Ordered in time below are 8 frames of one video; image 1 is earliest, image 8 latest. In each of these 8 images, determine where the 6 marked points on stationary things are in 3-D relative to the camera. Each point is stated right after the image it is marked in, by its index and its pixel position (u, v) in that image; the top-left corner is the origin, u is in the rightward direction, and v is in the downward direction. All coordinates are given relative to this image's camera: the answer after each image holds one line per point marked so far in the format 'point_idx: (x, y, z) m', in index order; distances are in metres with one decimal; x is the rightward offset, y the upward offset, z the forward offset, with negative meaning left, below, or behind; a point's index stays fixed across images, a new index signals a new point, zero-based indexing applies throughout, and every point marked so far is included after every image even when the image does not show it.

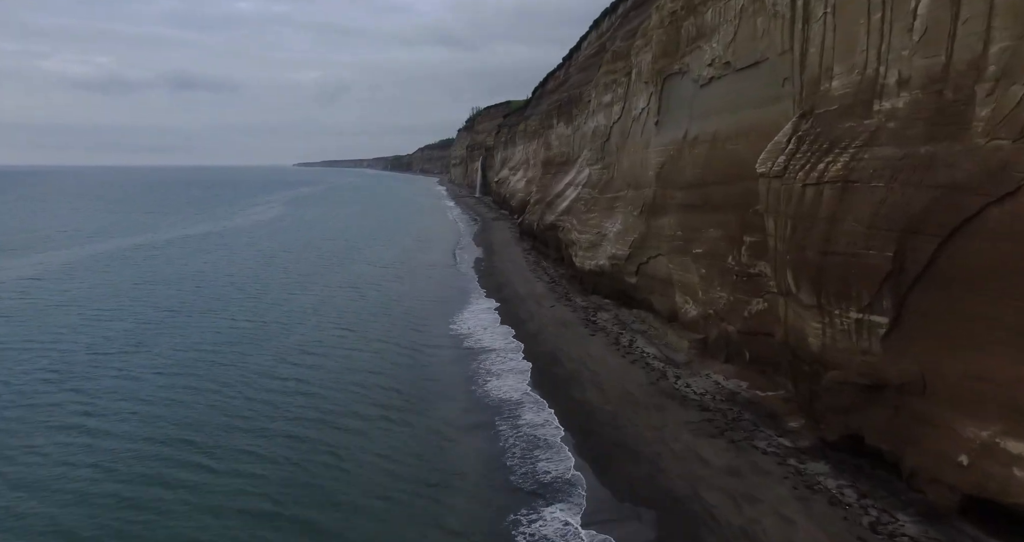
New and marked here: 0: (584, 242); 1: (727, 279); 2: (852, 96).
0: (+2.1, +0.8, +18.8) m
1: (+3.8, -0.1, +11.4) m
2: (+4.3, +2.2, +8.2) m
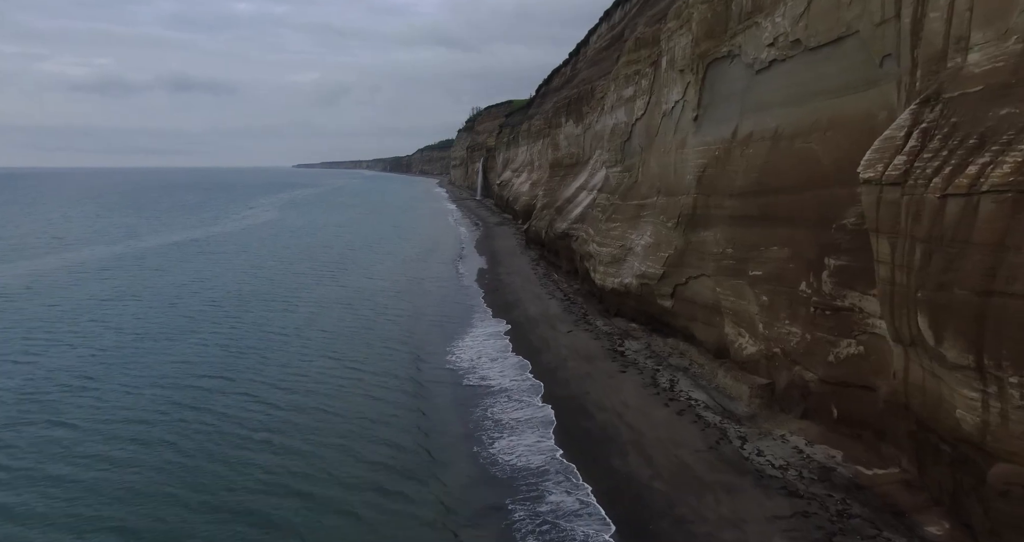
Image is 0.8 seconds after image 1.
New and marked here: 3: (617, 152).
0: (+2.3, +0.3, +16.5) m
1: (+4.0, -0.6, +9.1) m
2: (+4.5, +1.8, +5.9) m
3: (+3.2, +3.6, +19.5) m
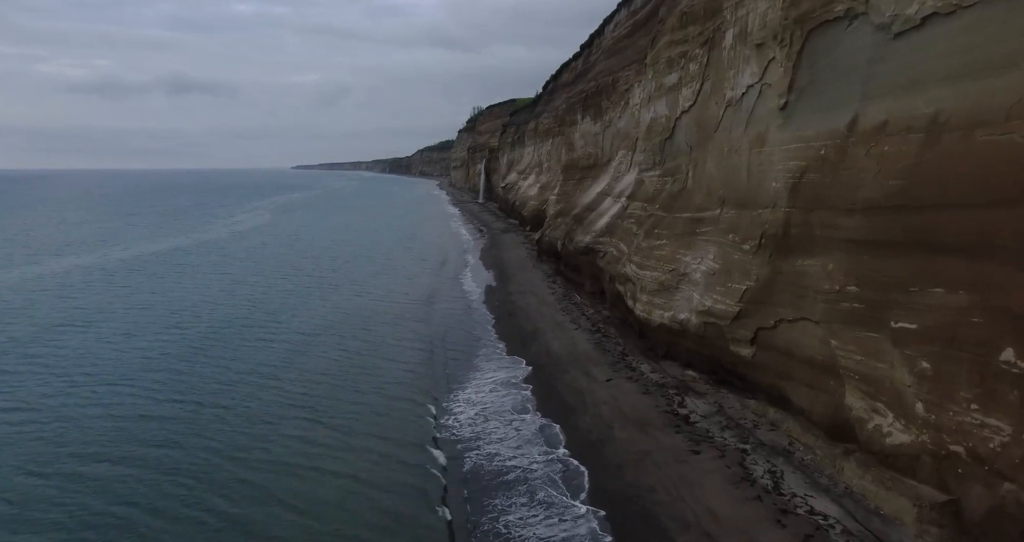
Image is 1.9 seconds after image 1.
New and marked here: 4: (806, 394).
0: (+2.8, -0.2, +13.3) m
1: (+4.4, -1.1, +5.9) m
2: (+4.9, +1.3, +2.7) m
3: (+3.6, +3.0, +16.3) m
4: (+3.9, -1.6, +8.5) m
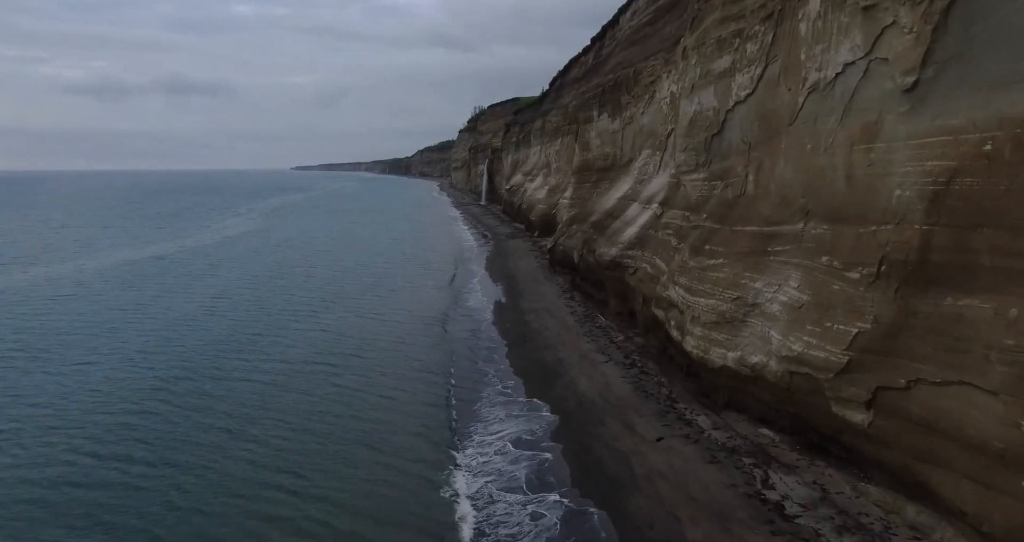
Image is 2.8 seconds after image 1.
0: (+3.1, -0.7, +10.8) m
1: (+4.8, -1.5, +3.3) m
2: (+5.3, +0.8, +0.2) m
3: (+4.0, +2.6, +13.8) m
4: (+4.2, -2.0, +6.0) m
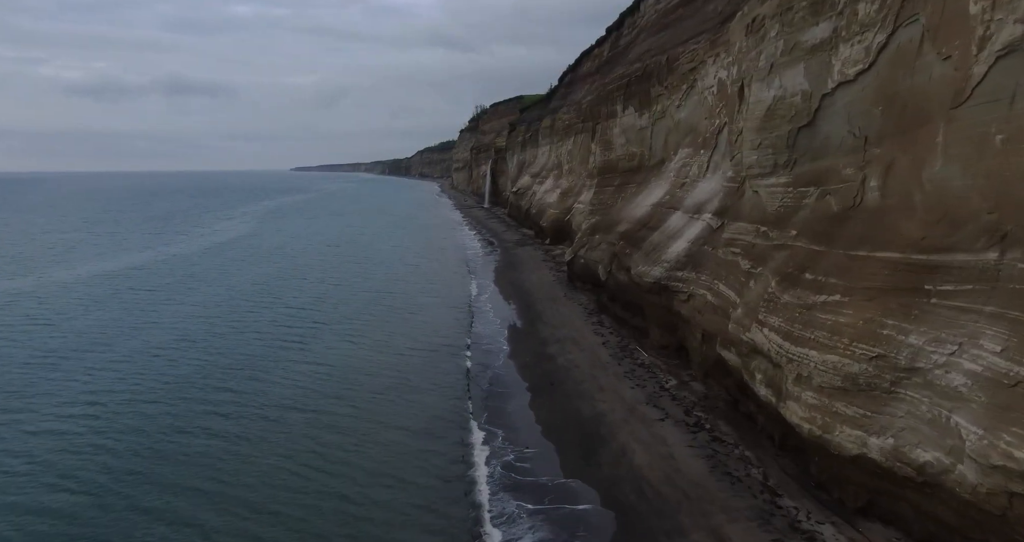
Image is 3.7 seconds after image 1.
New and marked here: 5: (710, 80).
0: (+3.6, -1.2, +7.8) m
1: (+5.2, -2.0, +0.3) m
2: (+5.8, +0.4, -2.9) m
3: (+4.4, +2.1, +10.8) m
4: (+4.7, -2.5, +2.9) m
5: (+5.1, +5.0, +16.9) m
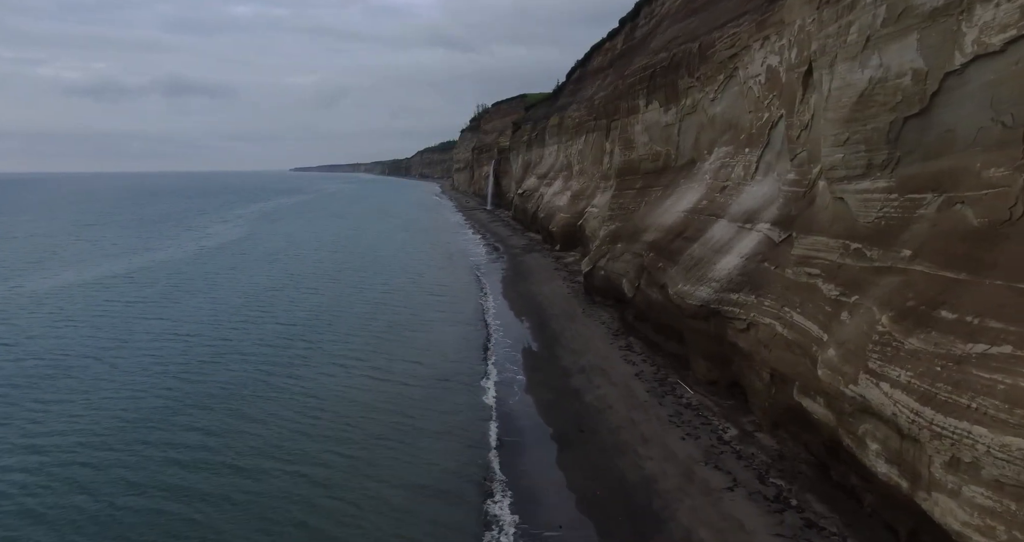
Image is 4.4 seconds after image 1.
0: (+3.9, -1.5, +5.5) m
1: (+5.6, -2.4, -2.0) m
2: (+6.1, 0.0, -5.2) m
3: (+4.8, +1.7, +8.5) m
4: (+5.1, -2.9, +0.6) m
5: (+5.5, +4.6, +14.6) m
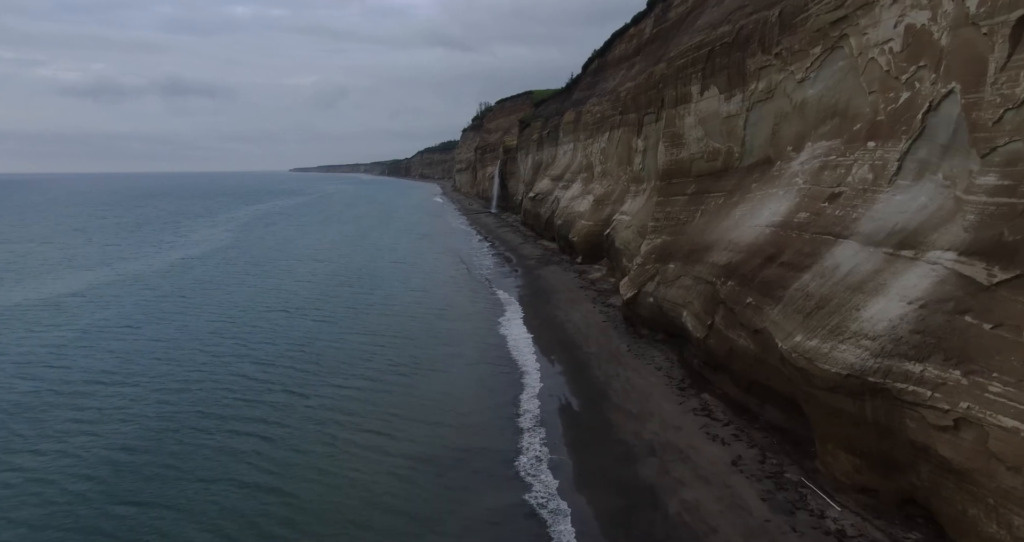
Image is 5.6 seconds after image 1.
0: (+4.6, -2.2, +1.4) m
1: (+6.2, -3.0, -6.1) m
2: (+6.8, -0.6, -9.2) m
3: (+5.4, +1.0, +4.4) m
4: (+5.7, -3.5, -3.4) m
5: (+6.1, +4.0, +10.5) m
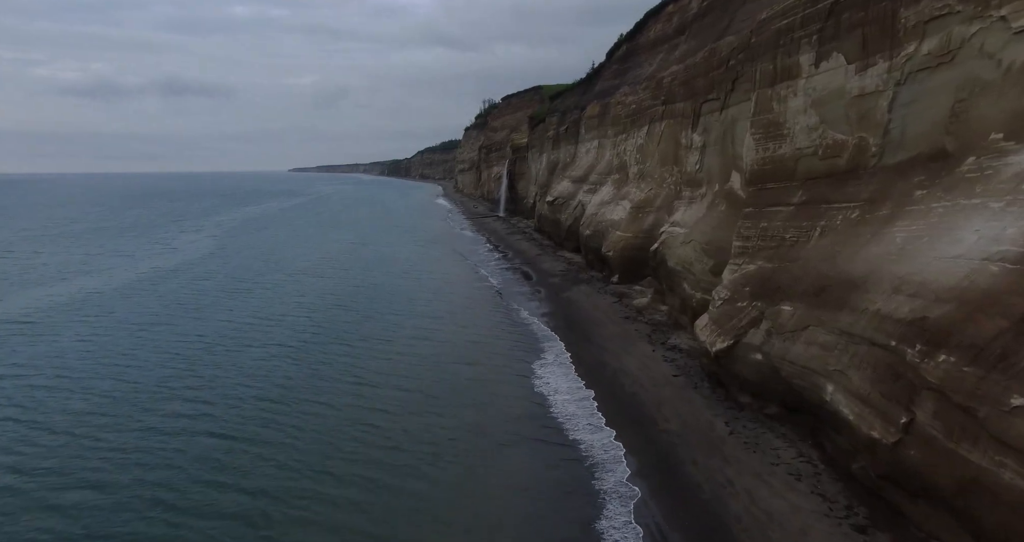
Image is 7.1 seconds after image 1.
0: (+5.4, -2.9, -3.7) m
1: (+7.1, -3.8, -11.2) m
2: (+7.6, -1.4, -14.3) m
3: (+6.3, +0.3, -0.7) m
4: (+6.5, -4.3, -8.6) m
5: (+7.0, +3.2, +5.4) m
